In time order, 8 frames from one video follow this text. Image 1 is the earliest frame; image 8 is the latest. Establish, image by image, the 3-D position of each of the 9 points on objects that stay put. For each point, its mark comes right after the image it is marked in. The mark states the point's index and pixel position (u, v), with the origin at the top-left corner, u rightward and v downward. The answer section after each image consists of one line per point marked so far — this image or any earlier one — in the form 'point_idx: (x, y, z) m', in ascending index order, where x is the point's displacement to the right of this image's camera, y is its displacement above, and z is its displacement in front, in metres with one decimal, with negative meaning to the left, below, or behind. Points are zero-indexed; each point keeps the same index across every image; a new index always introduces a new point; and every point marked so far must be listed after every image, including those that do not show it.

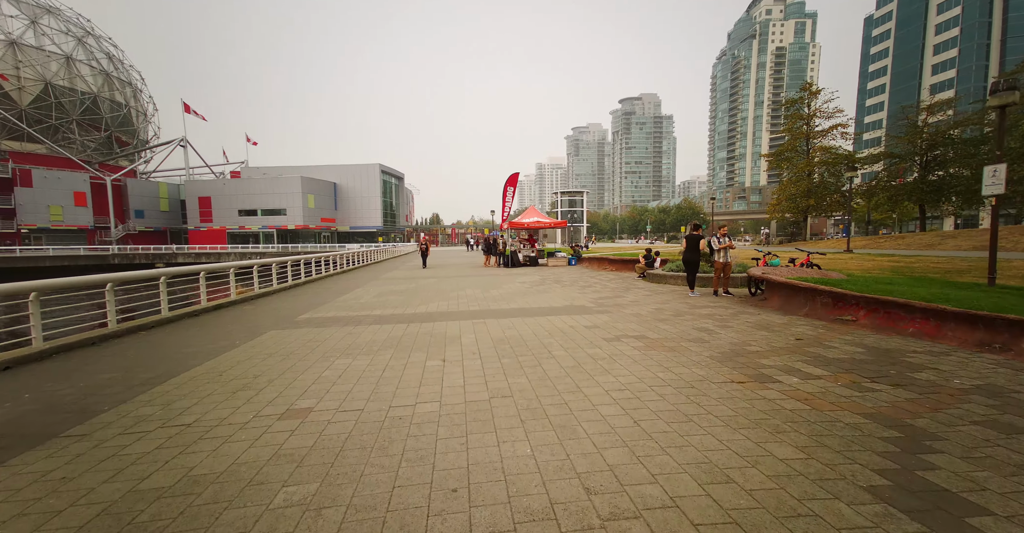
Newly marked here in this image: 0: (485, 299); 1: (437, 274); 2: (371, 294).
0: (-0.6, -0.8, +9.8) m
1: (-3.3, -0.3, +18.4) m
2: (-3.8, -0.7, +11.4) m
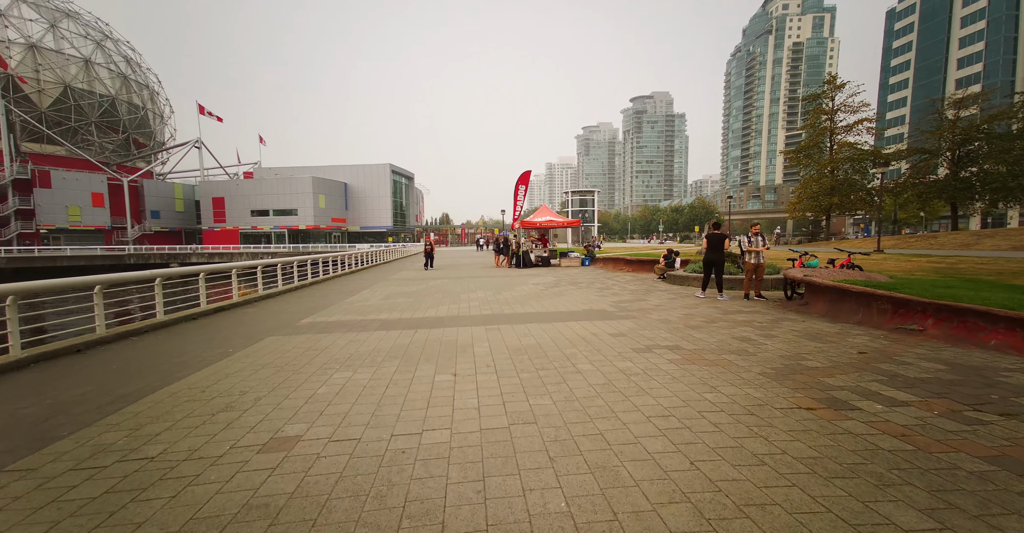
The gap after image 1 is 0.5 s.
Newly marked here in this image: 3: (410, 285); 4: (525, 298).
0: (-0.3, -0.8, +9.3) m
1: (-2.7, -0.4, +17.9) m
2: (-3.4, -0.8, +10.9) m
3: (-3.3, -0.6, +14.0) m
4: (+0.4, -0.7, +9.9) m
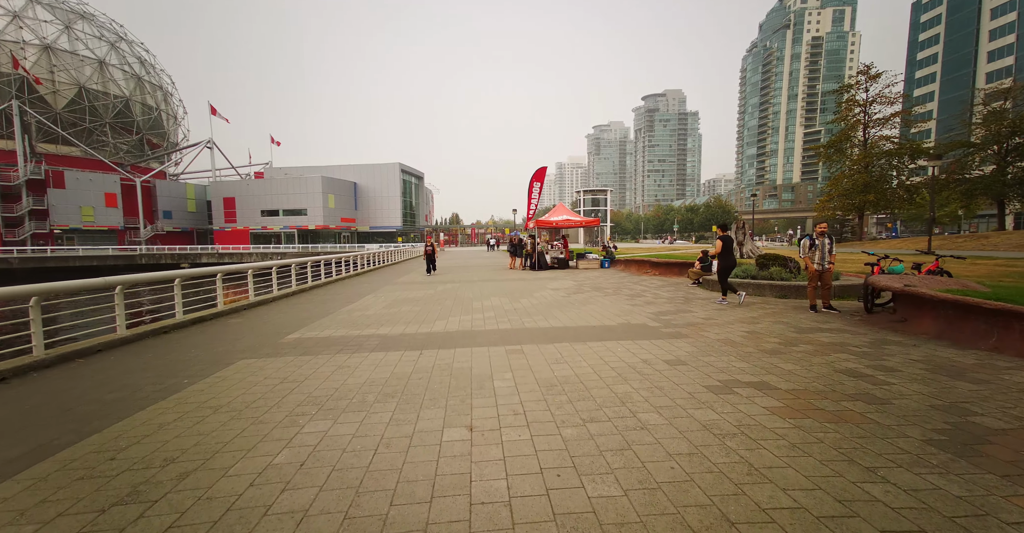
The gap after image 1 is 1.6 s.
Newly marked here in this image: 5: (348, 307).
0: (+0.1, -0.9, +8.1) m
1: (-2.1, -0.4, +16.7) m
2: (-3.0, -0.8, +9.8) m
3: (-2.8, -0.7, +12.9) m
4: (+0.8, -0.8, +8.6) m
5: (-3.6, -0.9, +9.4) m
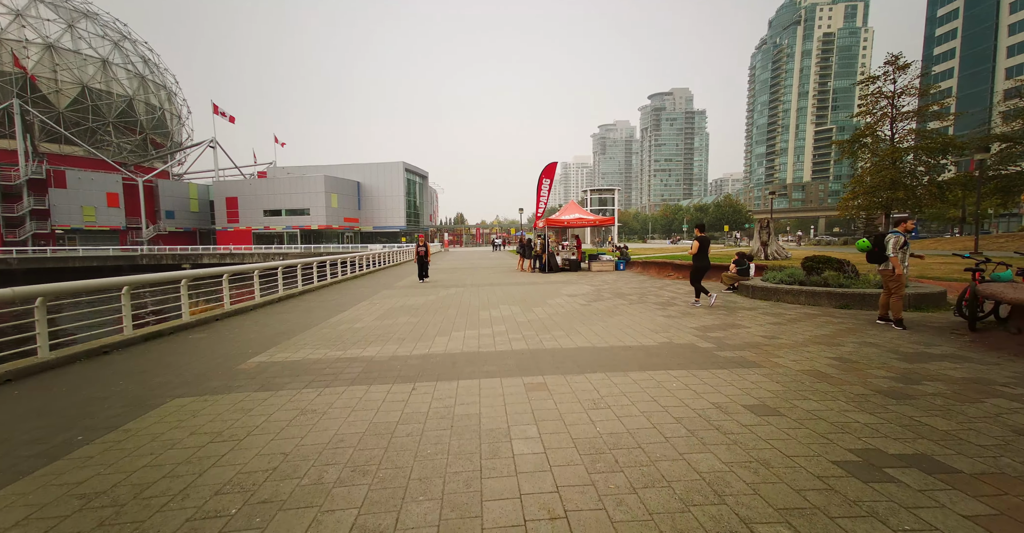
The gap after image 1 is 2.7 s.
0: (+0.3, -1.0, +6.8) m
1: (-1.8, -0.5, +15.5) m
2: (-2.7, -0.9, +8.6) m
3: (-2.5, -0.8, +11.7) m
4: (+1.0, -0.9, +7.4) m
5: (-3.4, -1.0, +8.2) m
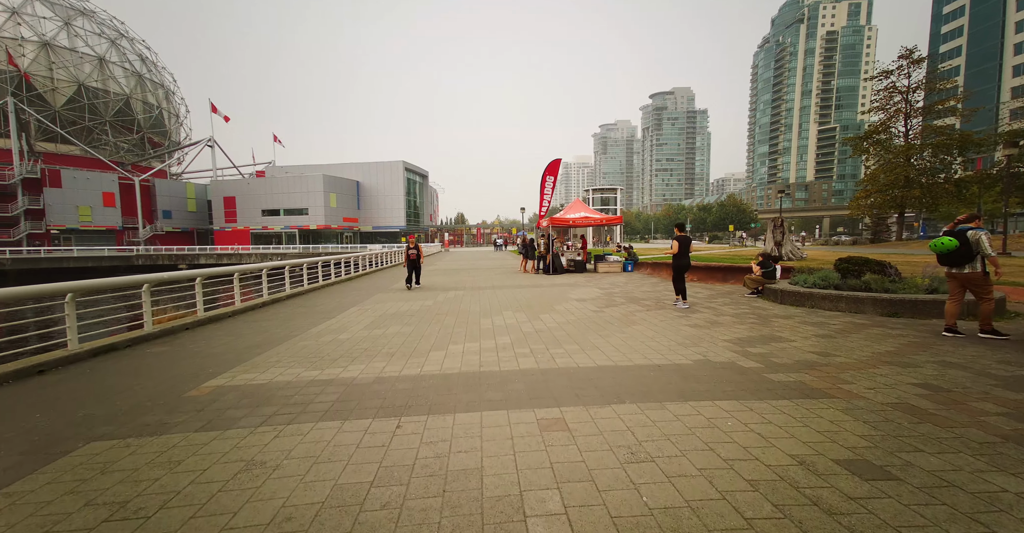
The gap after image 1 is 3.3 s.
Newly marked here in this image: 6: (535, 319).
0: (+0.4, -1.0, +6.0) m
1: (-1.7, -0.6, +14.7) m
2: (-2.6, -1.0, +7.8) m
3: (-2.4, -0.8, +10.9) m
4: (+1.1, -1.0, +6.6) m
5: (-3.3, -1.0, +7.4) m
6: (+0.4, -0.9, +7.7) m
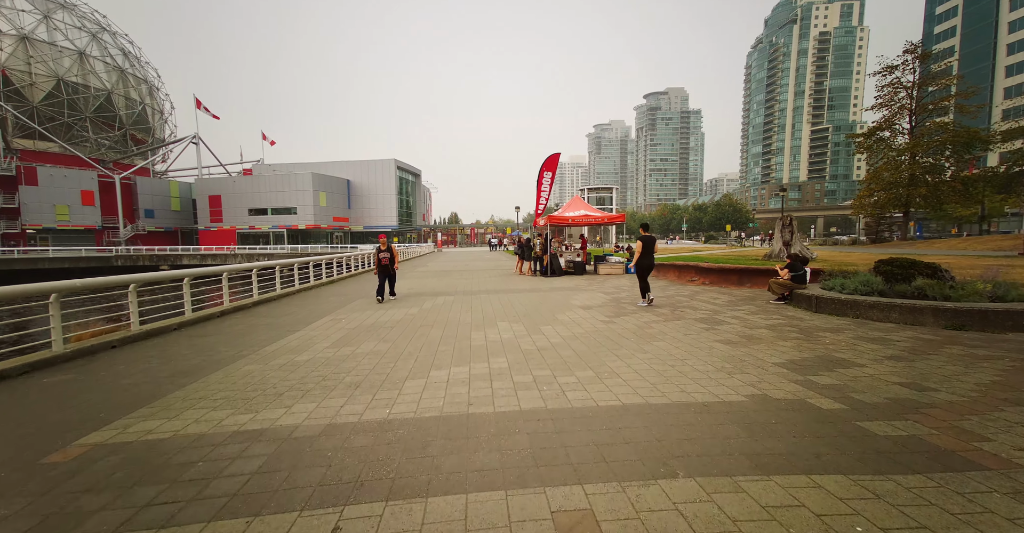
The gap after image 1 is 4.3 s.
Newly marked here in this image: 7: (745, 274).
0: (+0.4, -1.1, +4.9) m
1: (-1.9, -0.6, +13.5) m
2: (-2.7, -1.0, +6.6) m
3: (-2.5, -0.9, +9.7) m
4: (+1.0, -1.0, +5.4) m
5: (-3.4, -1.1, +6.2) m
6: (+0.3, -1.0, +6.6) m
7: (+5.9, -0.2, +10.8) m
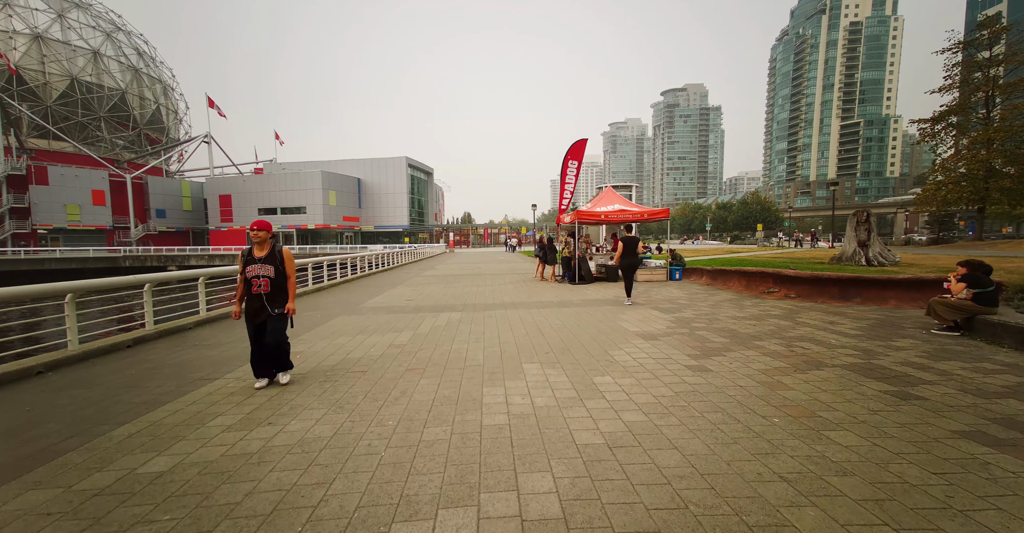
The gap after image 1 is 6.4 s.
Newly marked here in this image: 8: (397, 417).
0: (+0.7, -1.2, +2.3) m
1: (-1.3, -0.8, +11.0) m
2: (-2.3, -1.2, +4.1) m
3: (-2.1, -1.0, +7.2) m
4: (+1.4, -1.2, +2.9) m
5: (-3.0, -1.2, +3.7) m
6: (+0.7, -1.1, +4.0) m
7: (+6.4, -0.3, +8.0) m
8: (-1.1, -1.2, +3.6) m
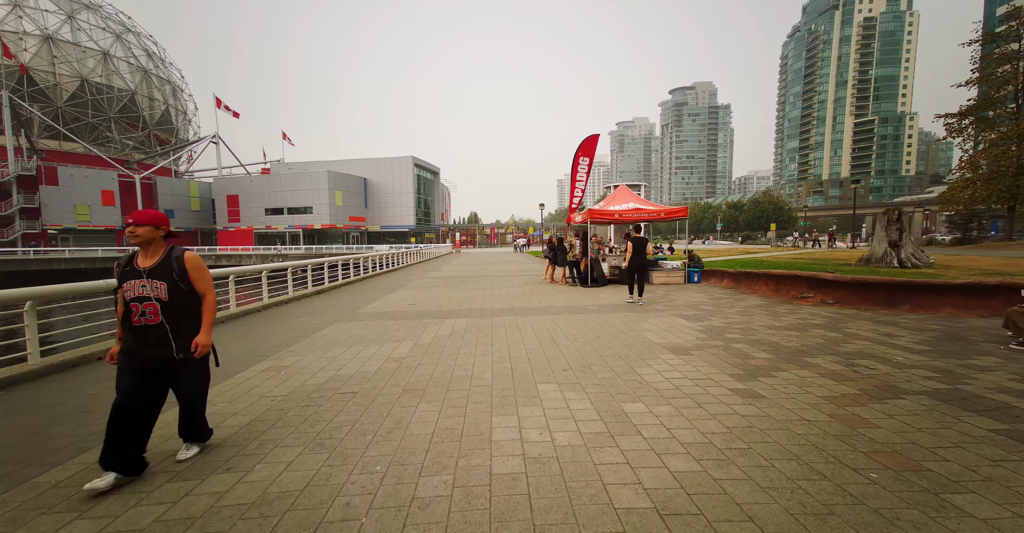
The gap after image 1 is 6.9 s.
0: (+0.8, -1.3, +1.6) m
1: (-1.1, -0.8, +10.4) m
2: (-2.2, -1.2, +3.5) m
3: (-1.9, -1.1, +6.6) m
4: (+1.5, -1.2, +2.2) m
5: (-2.9, -1.3, +3.1) m
6: (+0.8, -1.2, +3.3) m
7: (+6.6, -0.4, +7.3) m
8: (-0.9, -1.3, +2.9) m
